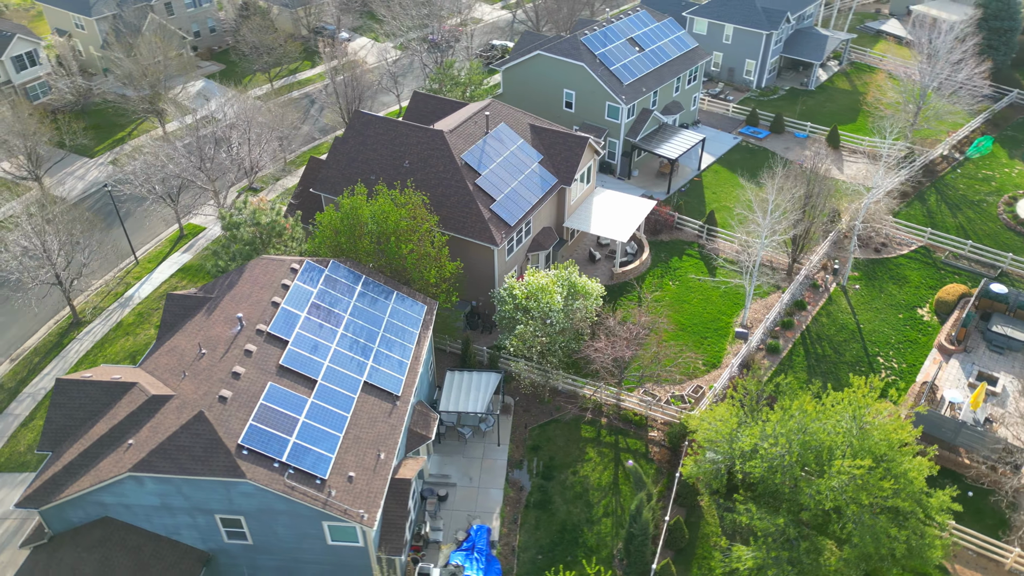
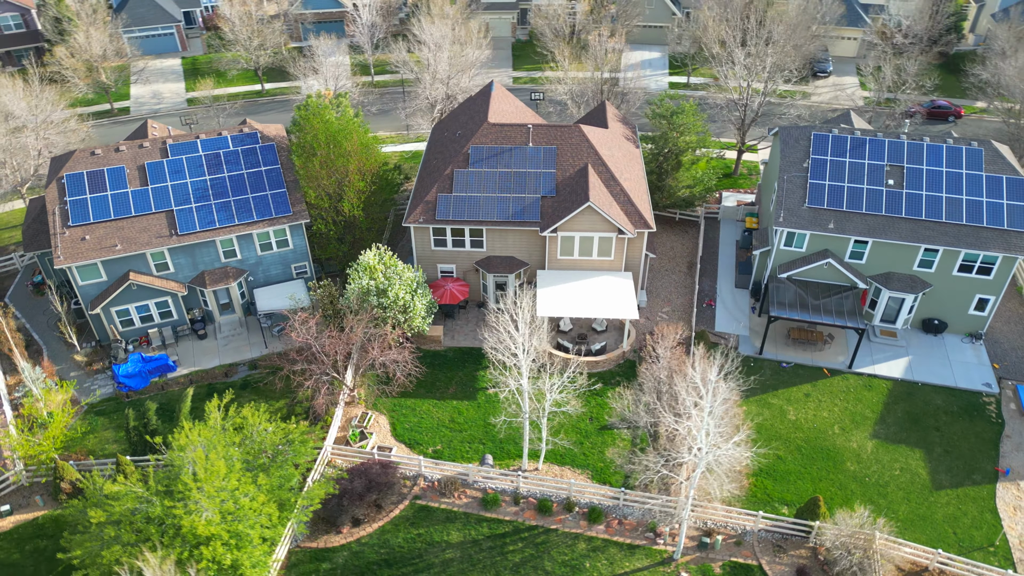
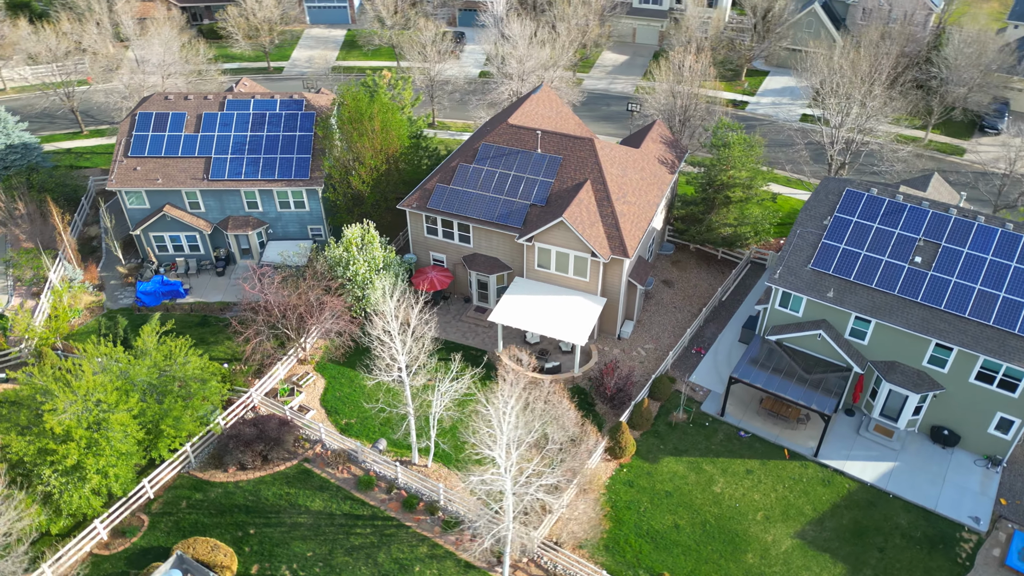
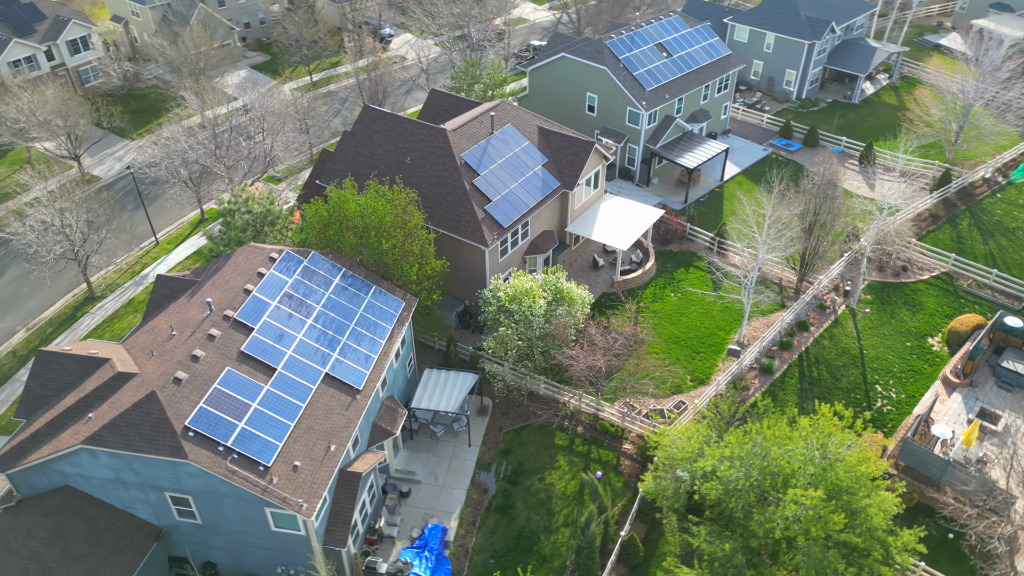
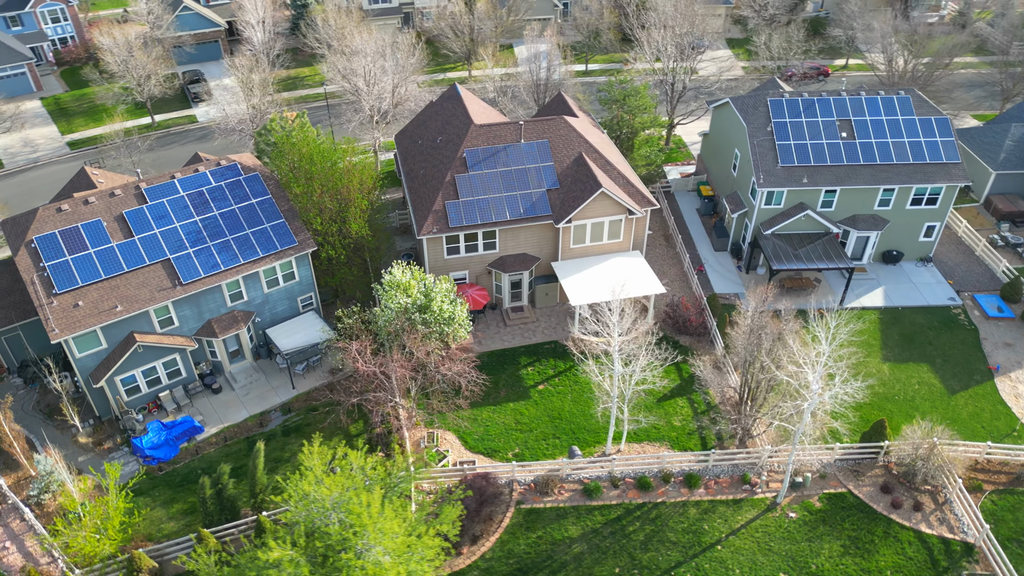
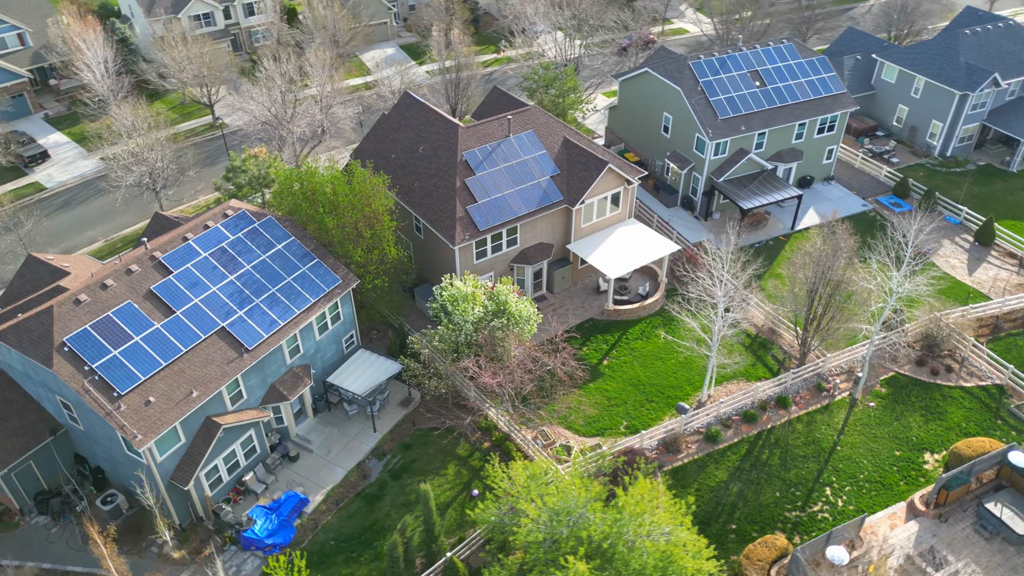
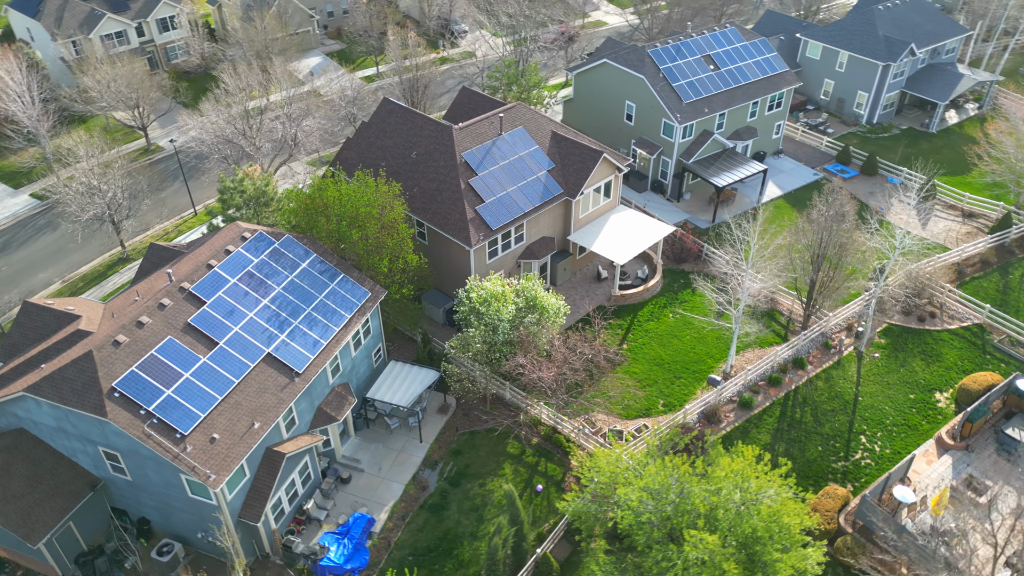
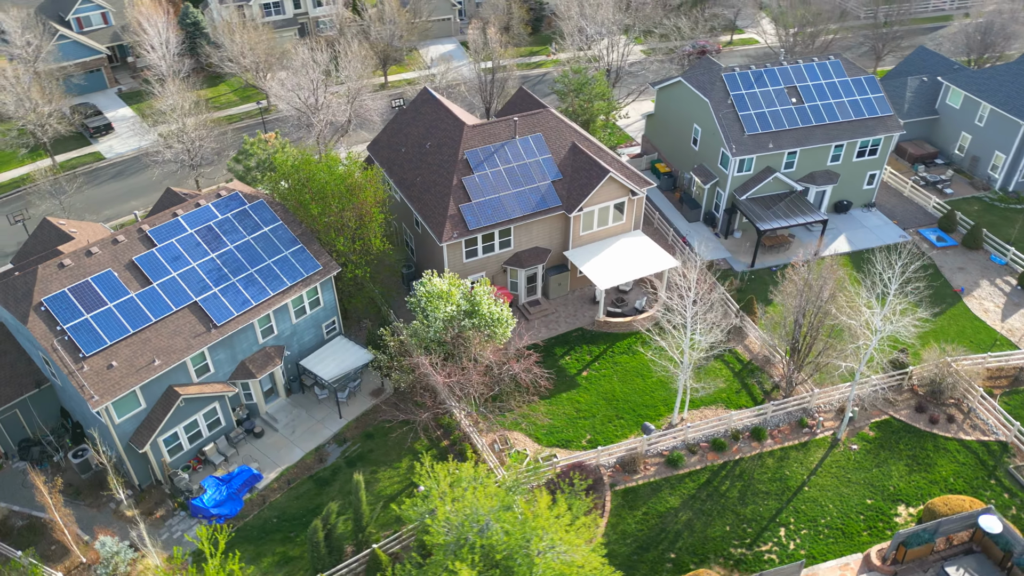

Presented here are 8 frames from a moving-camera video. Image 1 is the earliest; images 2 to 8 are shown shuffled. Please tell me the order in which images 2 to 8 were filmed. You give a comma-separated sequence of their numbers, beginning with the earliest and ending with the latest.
4, 7, 6, 8, 5, 2, 3
